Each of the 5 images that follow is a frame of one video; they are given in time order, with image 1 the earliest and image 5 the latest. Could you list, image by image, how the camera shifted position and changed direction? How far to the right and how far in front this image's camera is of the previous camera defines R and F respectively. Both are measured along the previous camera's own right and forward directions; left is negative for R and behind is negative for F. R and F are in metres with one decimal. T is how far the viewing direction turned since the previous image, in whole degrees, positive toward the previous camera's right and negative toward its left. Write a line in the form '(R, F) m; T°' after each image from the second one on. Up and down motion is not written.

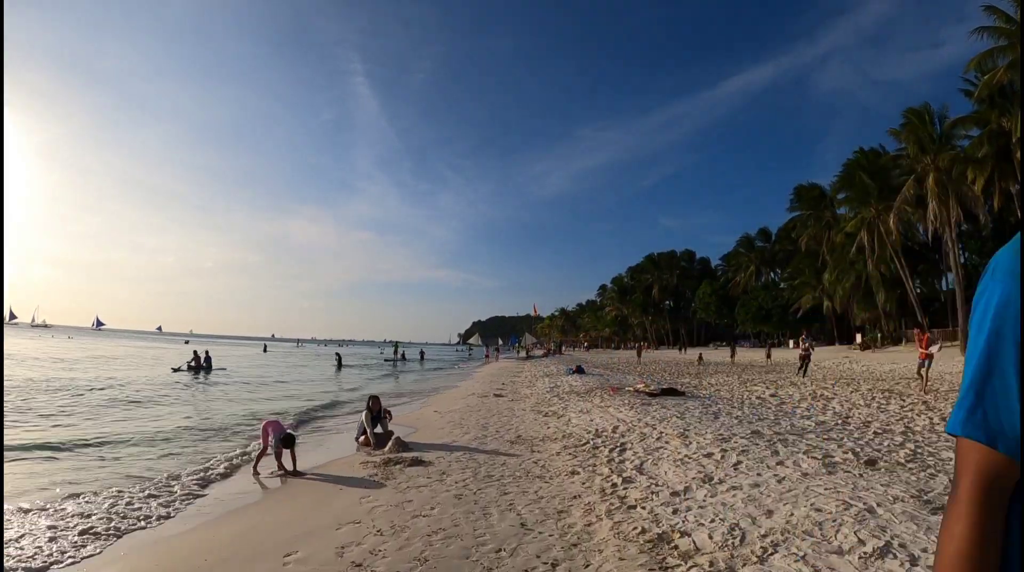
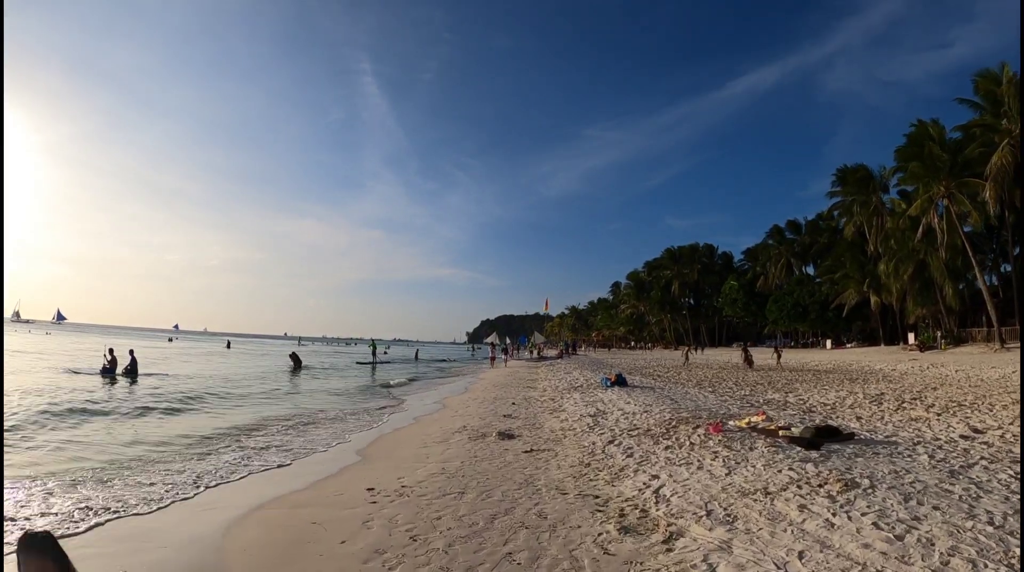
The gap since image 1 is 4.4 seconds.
(-0.2, +8.0) m; -1°
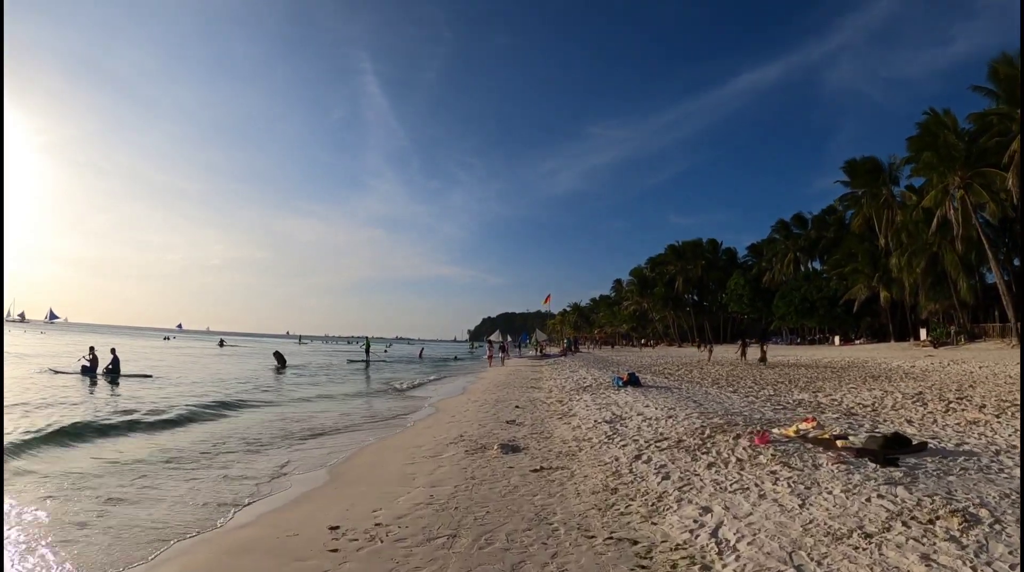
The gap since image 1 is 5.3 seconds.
(-0.1, +1.6) m; 0°
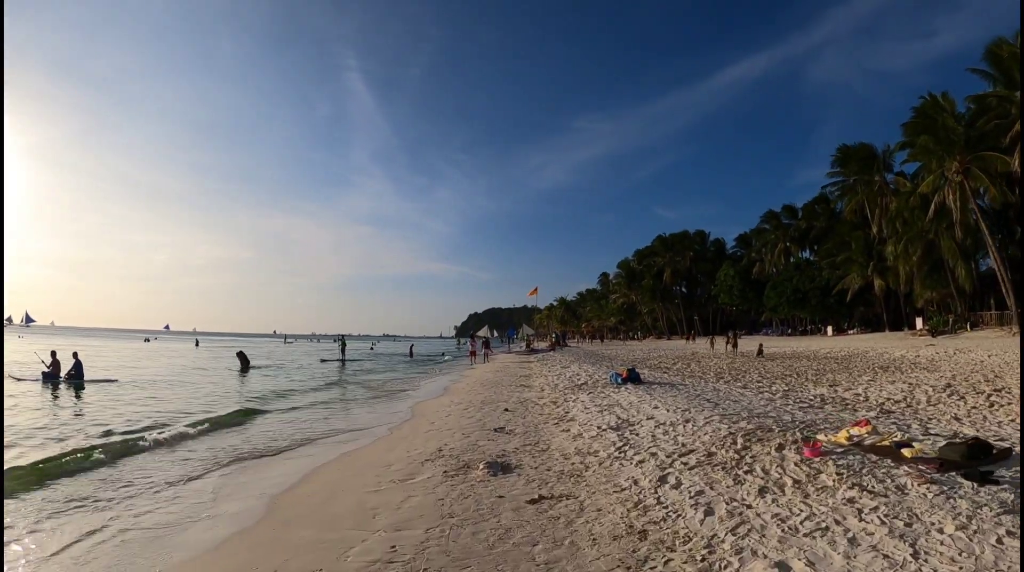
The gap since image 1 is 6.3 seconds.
(0.0, +1.7) m; +1°
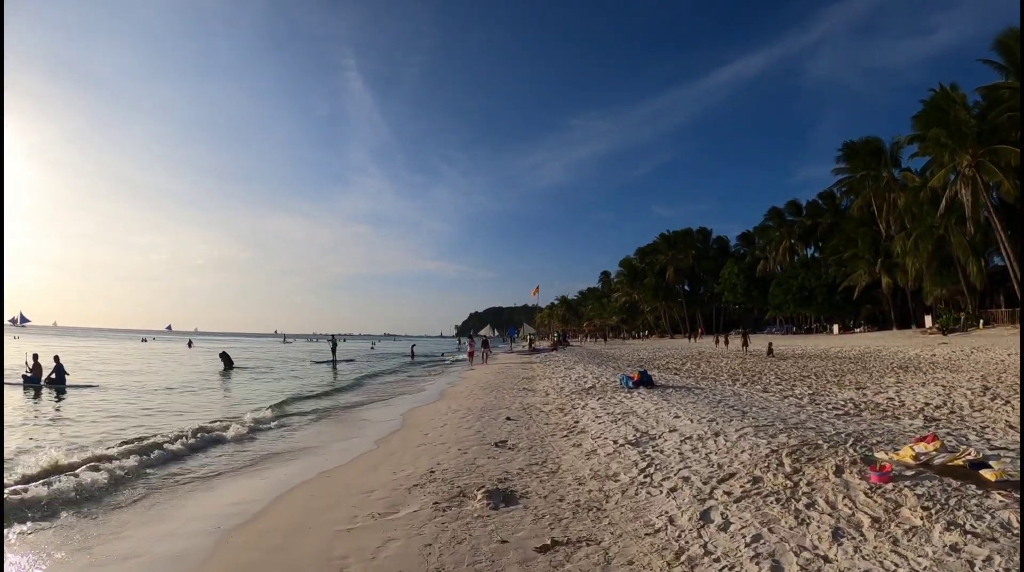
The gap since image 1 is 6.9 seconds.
(0.0, +1.2) m; 0°
